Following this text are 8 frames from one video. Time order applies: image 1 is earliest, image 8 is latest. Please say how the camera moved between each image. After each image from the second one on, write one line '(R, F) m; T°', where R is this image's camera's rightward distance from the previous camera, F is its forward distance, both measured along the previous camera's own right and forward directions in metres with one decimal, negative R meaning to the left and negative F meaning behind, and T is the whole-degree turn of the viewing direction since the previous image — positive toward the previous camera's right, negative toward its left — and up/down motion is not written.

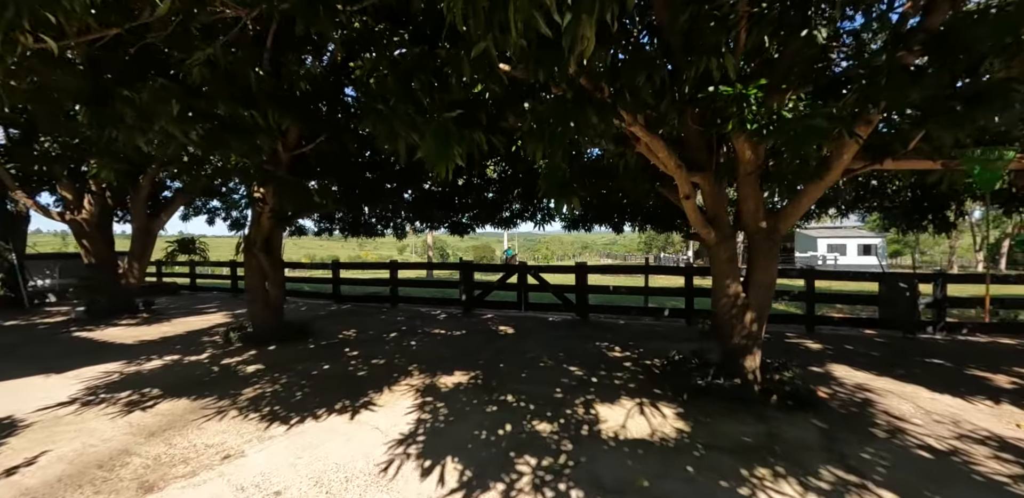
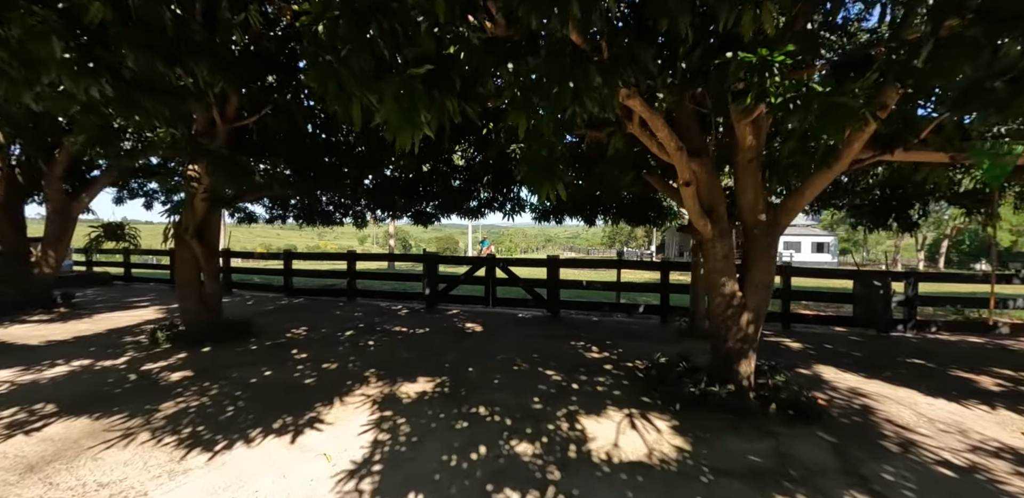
(-0.1, +0.6) m; +4°
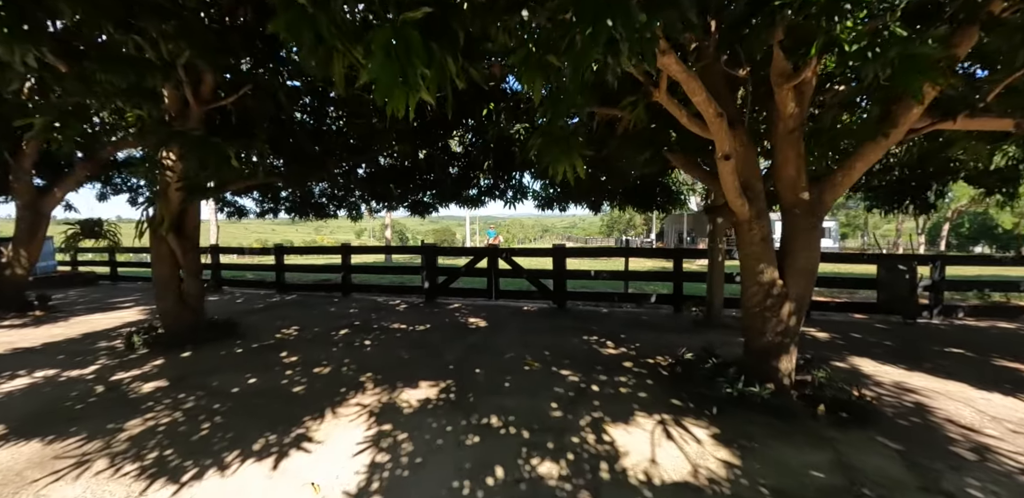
(-0.1, +0.5) m; 0°
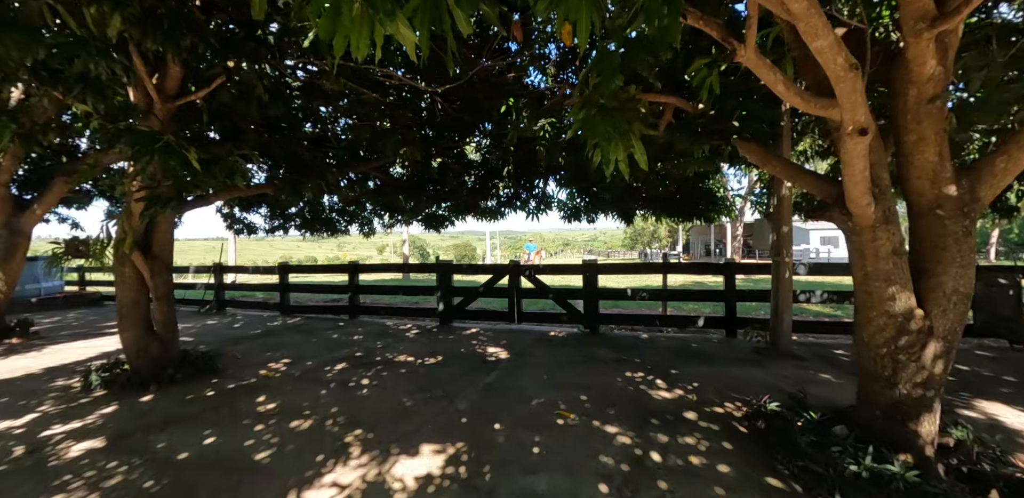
(-0.1, +0.9) m; -3°
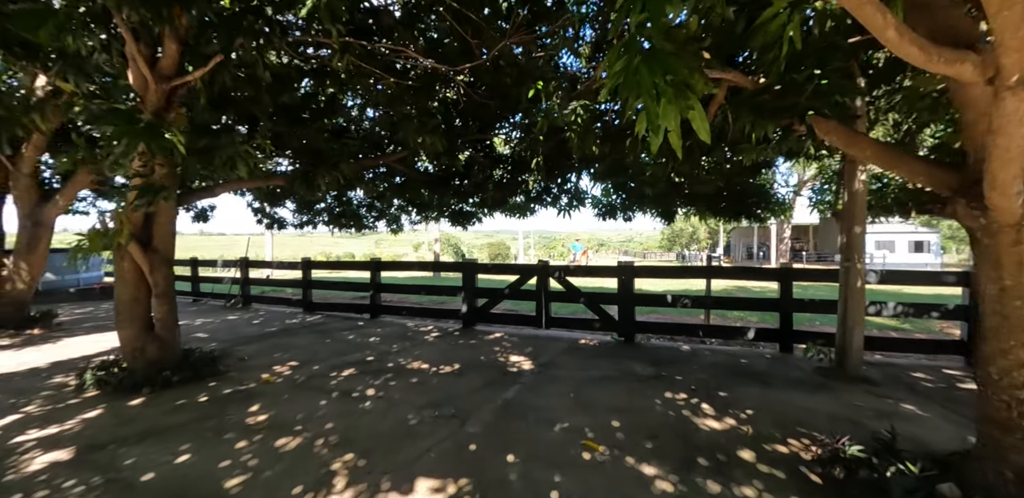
(+0.1, +0.5) m; -4°
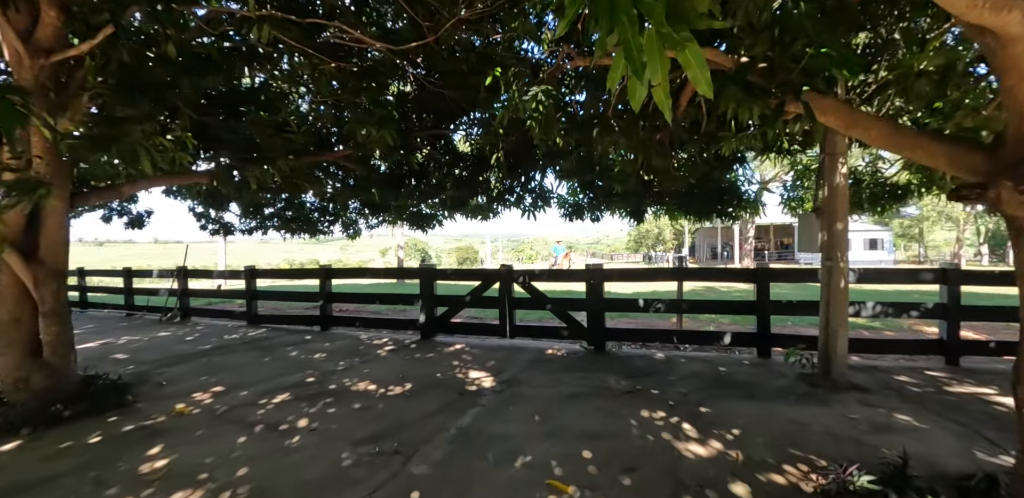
(+0.1, +0.5) m; +4°
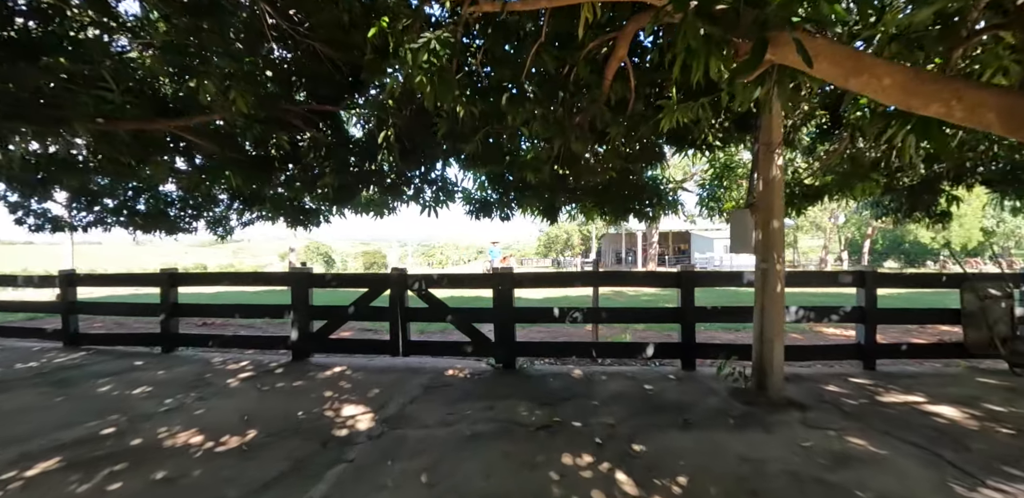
(+0.2, +0.9) m; +11°
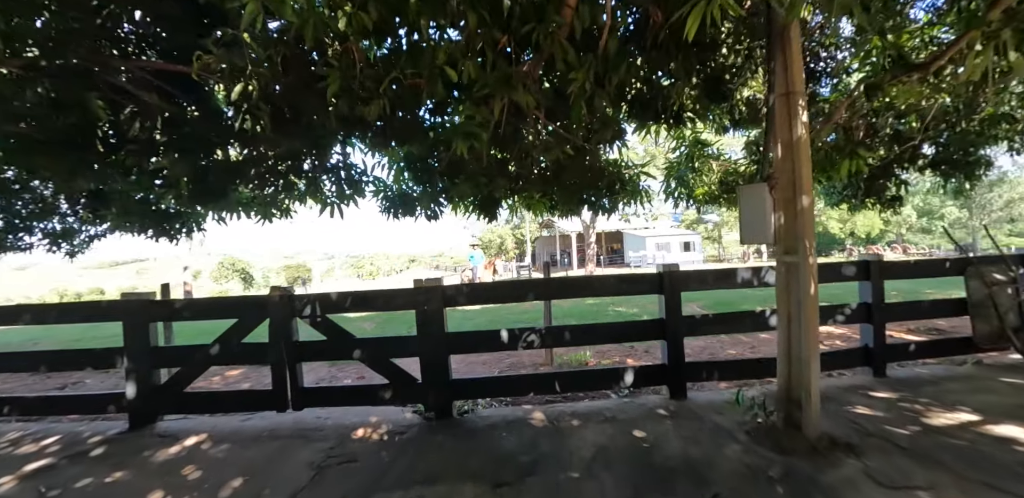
(0.0, +1.1) m; +9°
